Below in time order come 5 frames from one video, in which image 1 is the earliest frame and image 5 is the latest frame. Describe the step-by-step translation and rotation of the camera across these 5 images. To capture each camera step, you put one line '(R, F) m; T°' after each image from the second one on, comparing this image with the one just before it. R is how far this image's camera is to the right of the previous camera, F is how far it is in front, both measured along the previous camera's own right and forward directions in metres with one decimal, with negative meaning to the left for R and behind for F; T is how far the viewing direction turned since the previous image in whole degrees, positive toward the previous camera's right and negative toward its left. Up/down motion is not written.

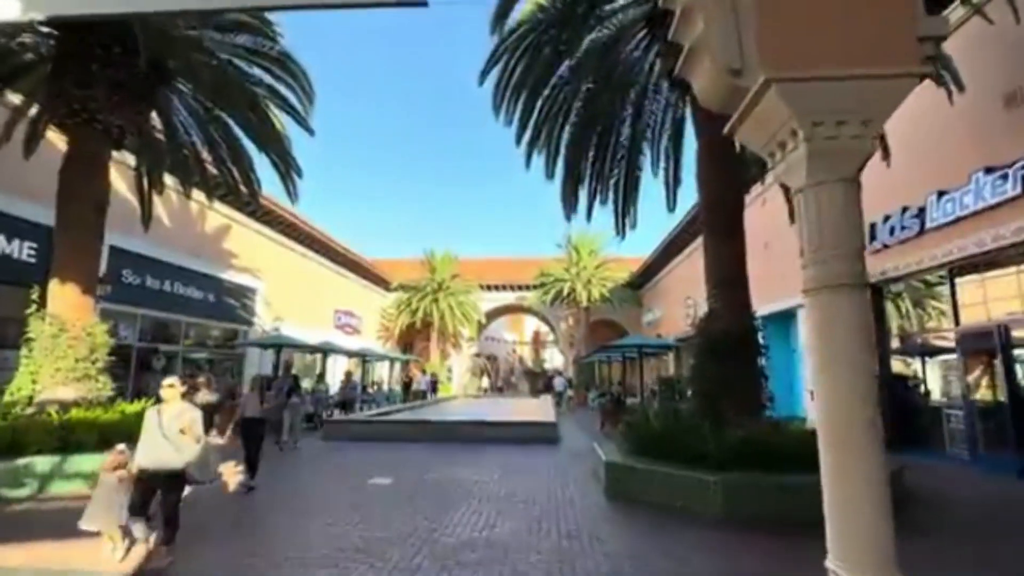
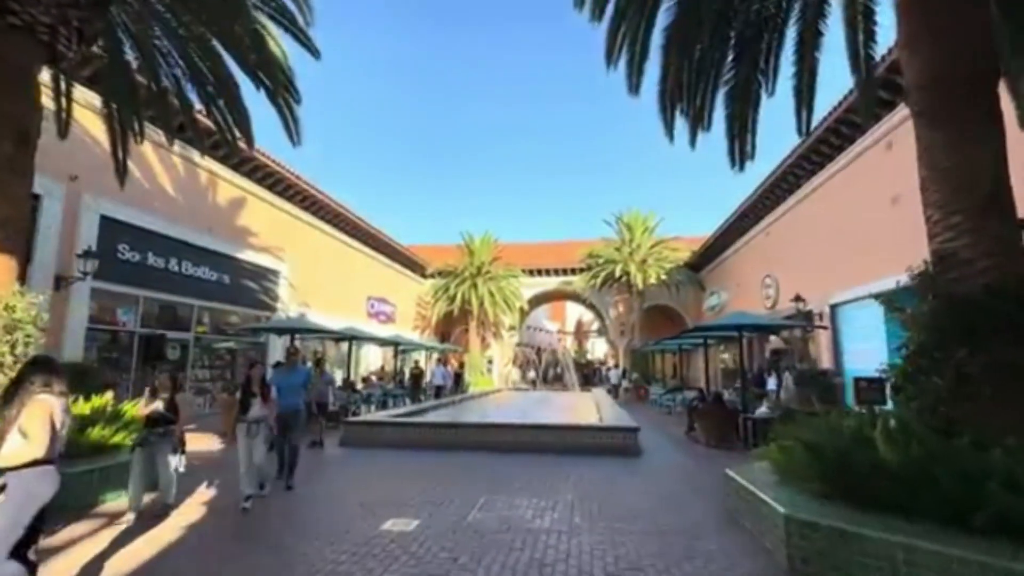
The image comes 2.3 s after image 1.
(-0.6, +3.3) m; -4°
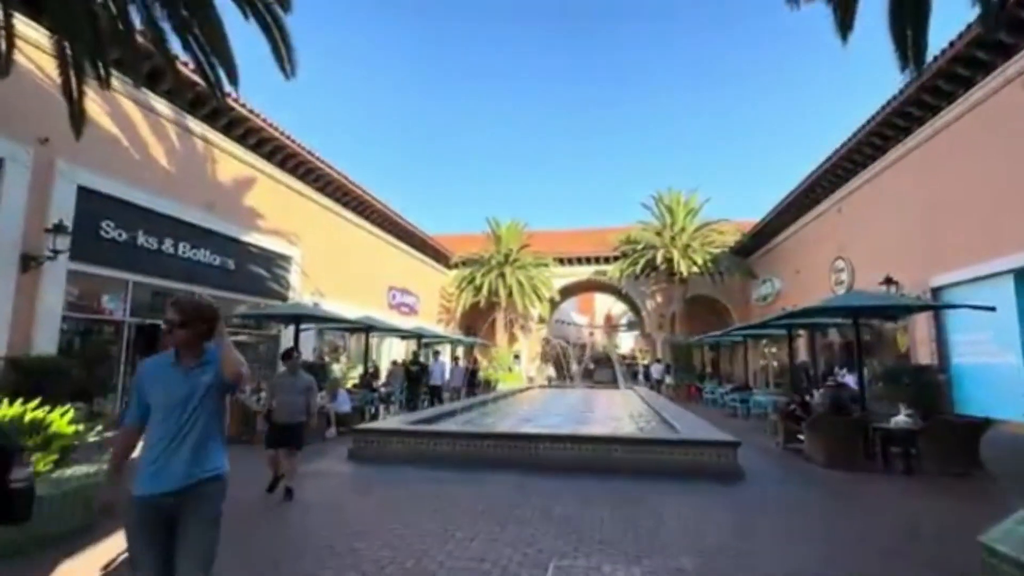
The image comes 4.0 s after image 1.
(-0.6, +2.5) m; -3°
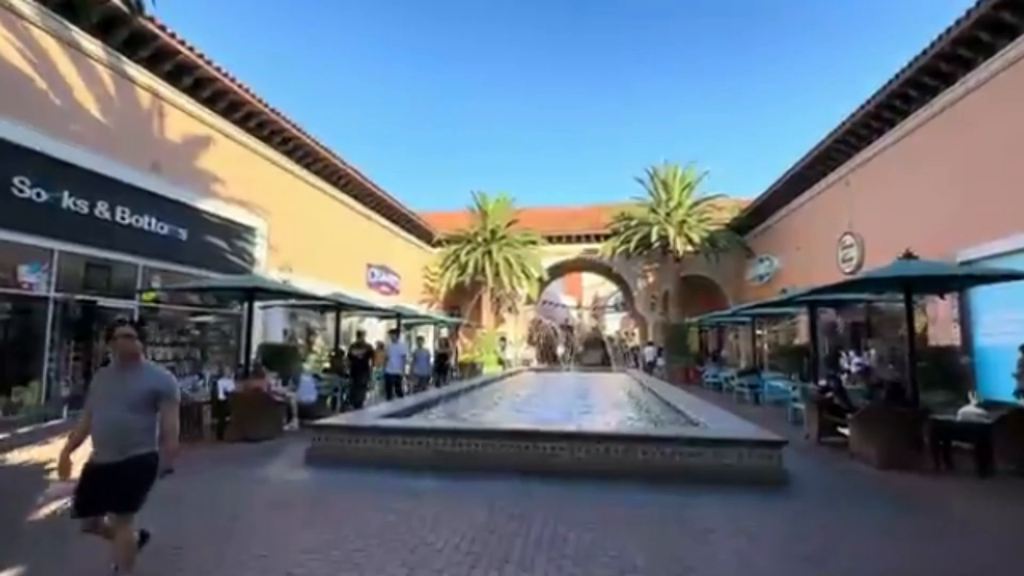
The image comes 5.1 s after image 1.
(-0.1, +1.7) m; +2°
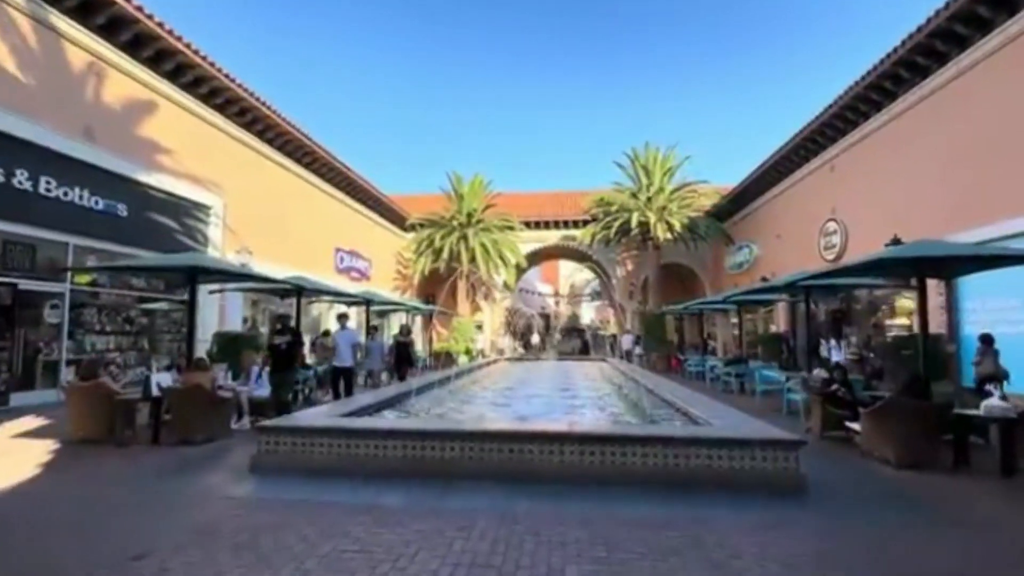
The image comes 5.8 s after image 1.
(-0.1, +1.0) m; +3°
